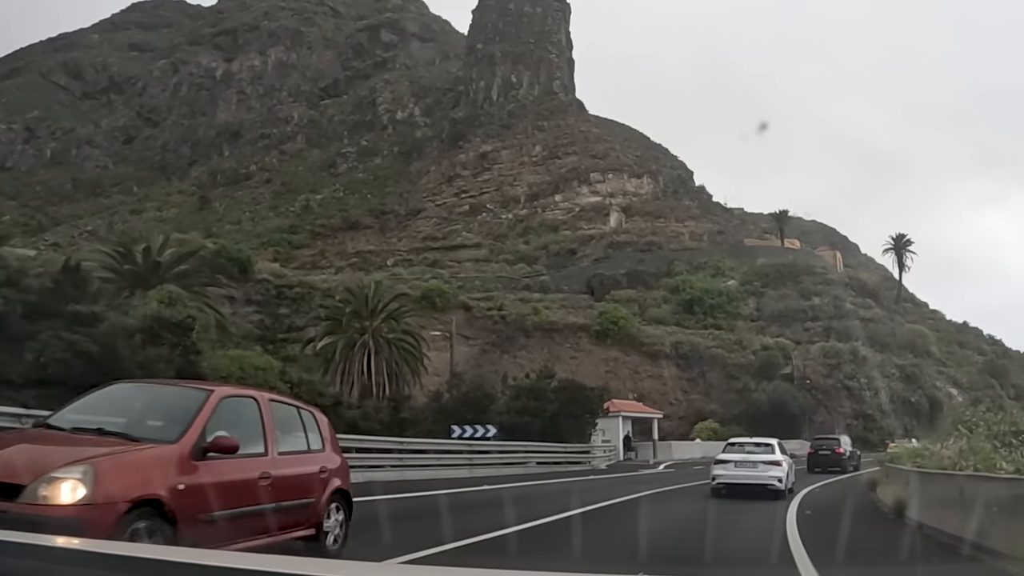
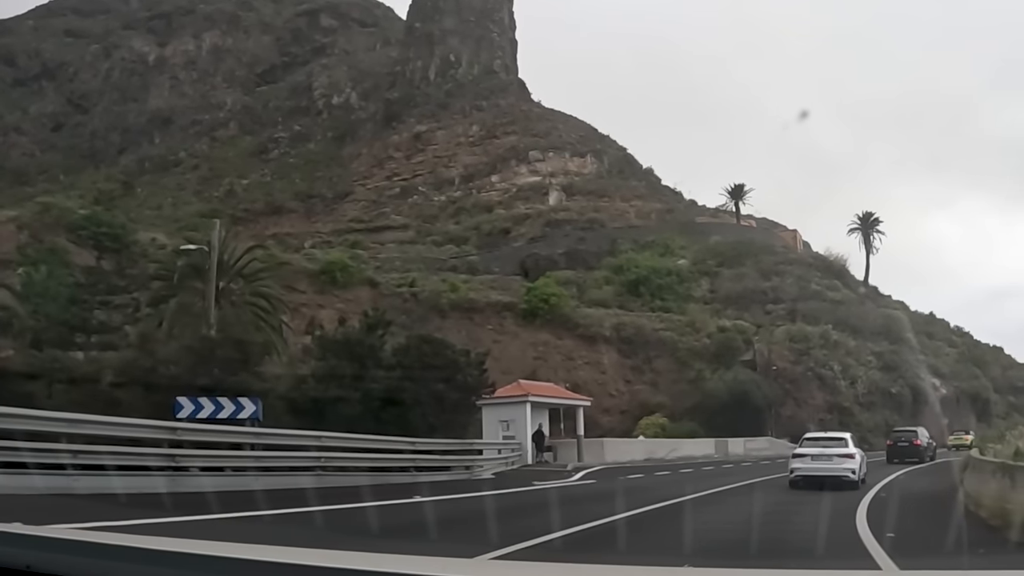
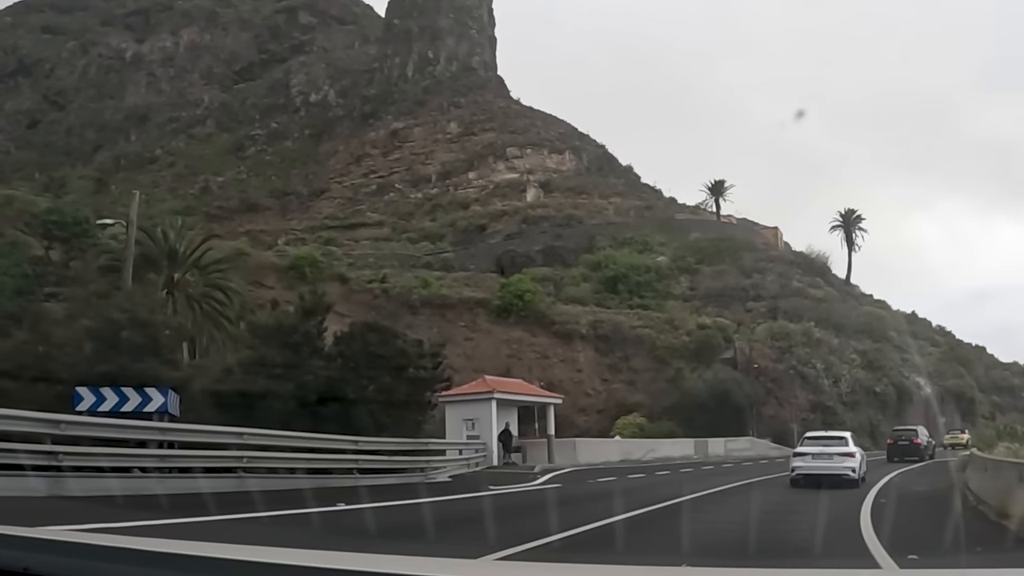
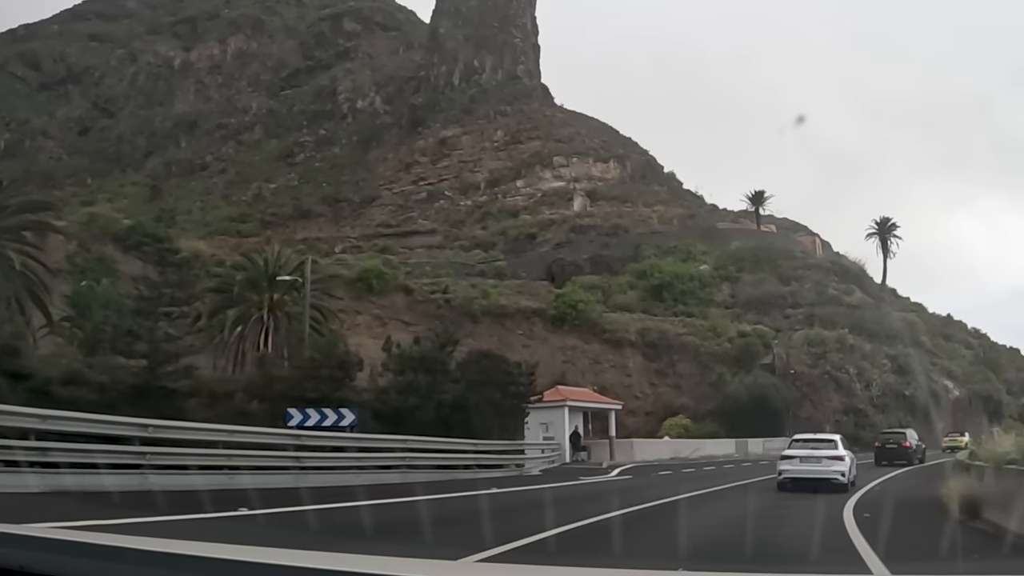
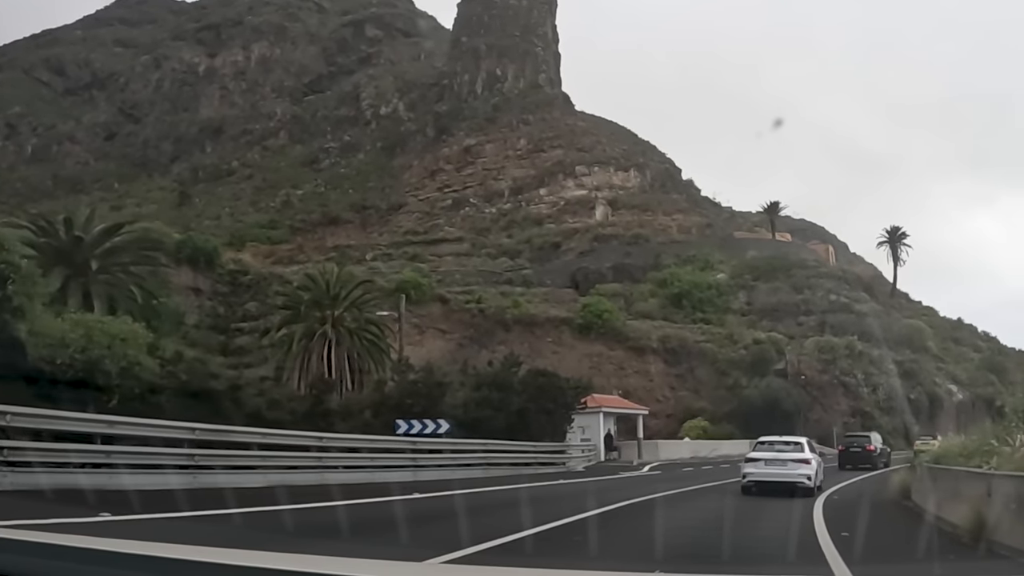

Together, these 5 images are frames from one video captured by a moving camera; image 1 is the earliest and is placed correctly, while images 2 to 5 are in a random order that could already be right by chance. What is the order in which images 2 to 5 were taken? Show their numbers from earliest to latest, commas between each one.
5, 4, 2, 3
